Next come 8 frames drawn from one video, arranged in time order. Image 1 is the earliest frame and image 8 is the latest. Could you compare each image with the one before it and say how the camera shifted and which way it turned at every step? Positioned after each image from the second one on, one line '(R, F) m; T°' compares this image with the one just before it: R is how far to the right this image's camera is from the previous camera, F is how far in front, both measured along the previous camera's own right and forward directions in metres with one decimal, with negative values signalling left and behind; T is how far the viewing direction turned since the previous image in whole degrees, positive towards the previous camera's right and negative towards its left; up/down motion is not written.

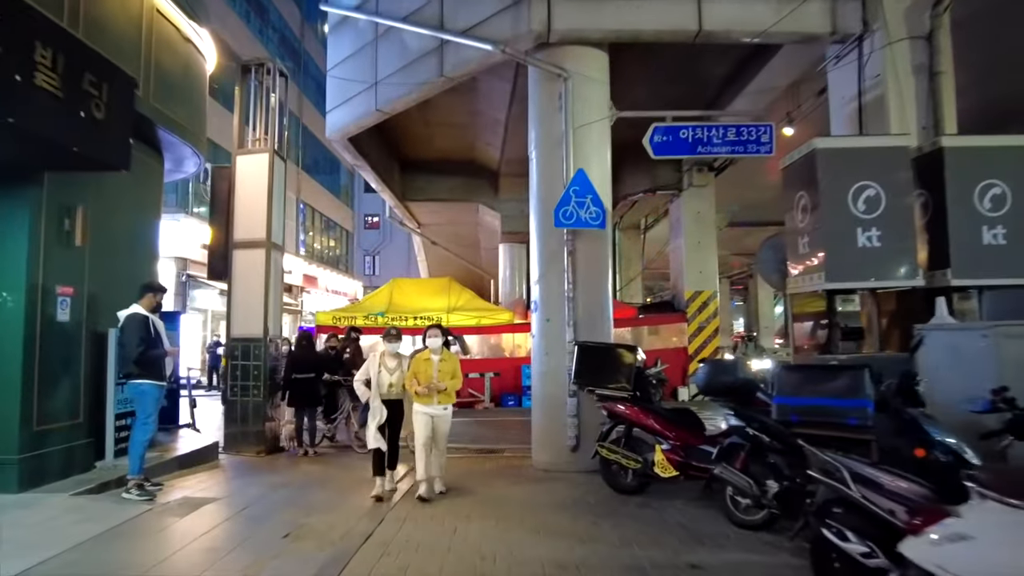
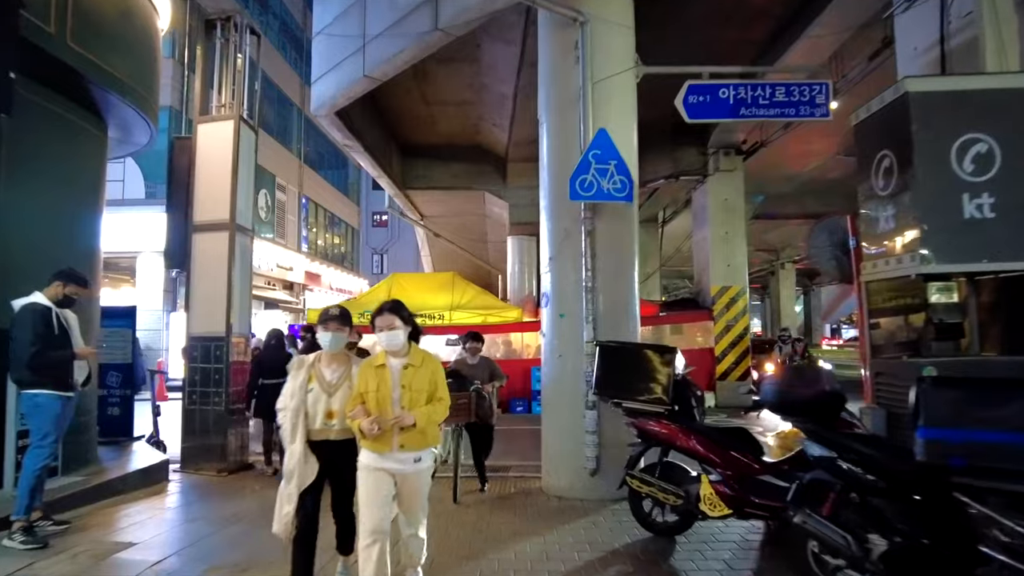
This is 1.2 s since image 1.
(+0.1, +1.5) m; -1°
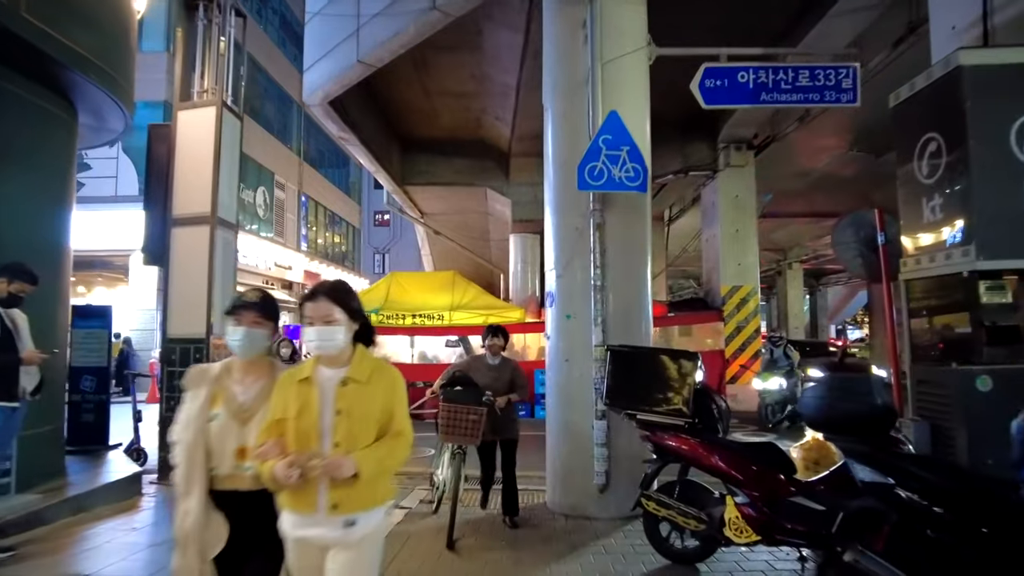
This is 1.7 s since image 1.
(0.0, +0.6) m; 0°
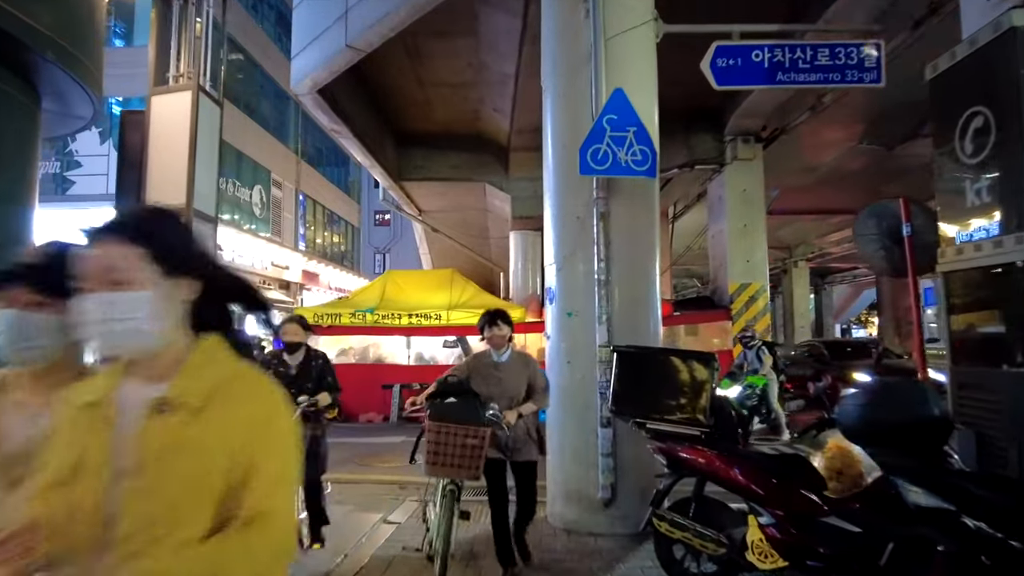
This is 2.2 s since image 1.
(+0.1, +0.5) m; 0°
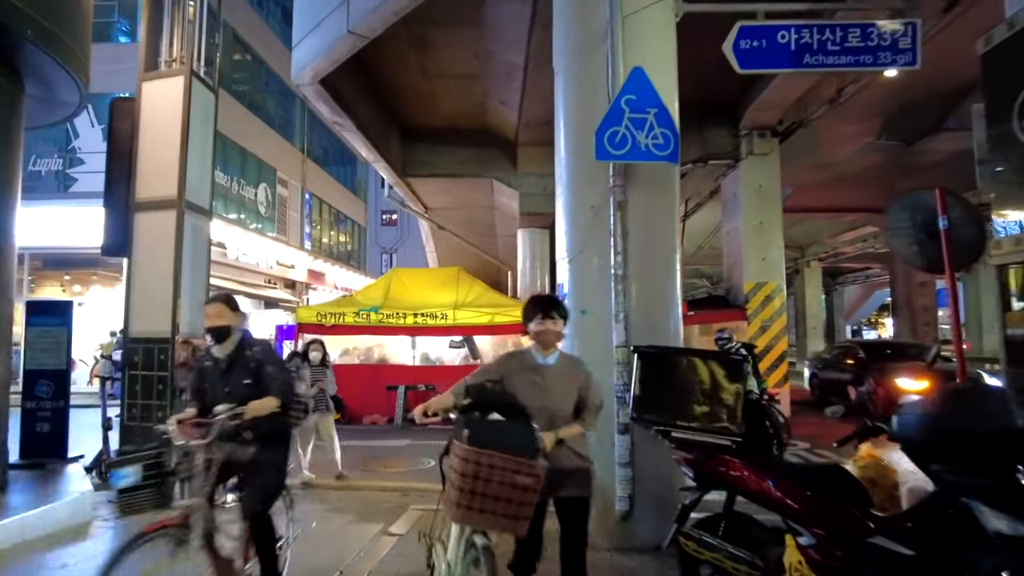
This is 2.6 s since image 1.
(0.0, +0.4) m; -1°
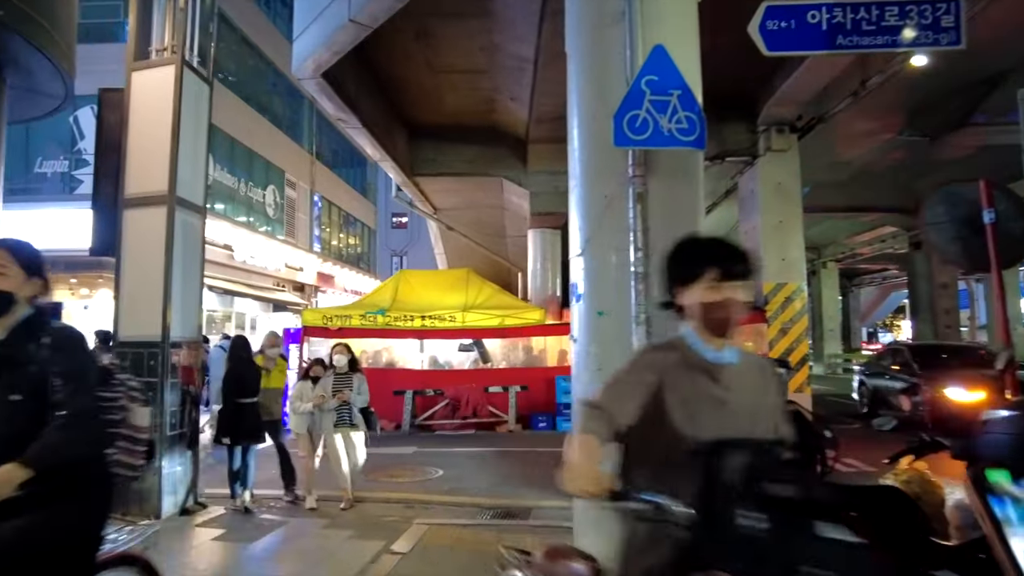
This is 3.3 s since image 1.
(0.0, +0.4) m; -1°
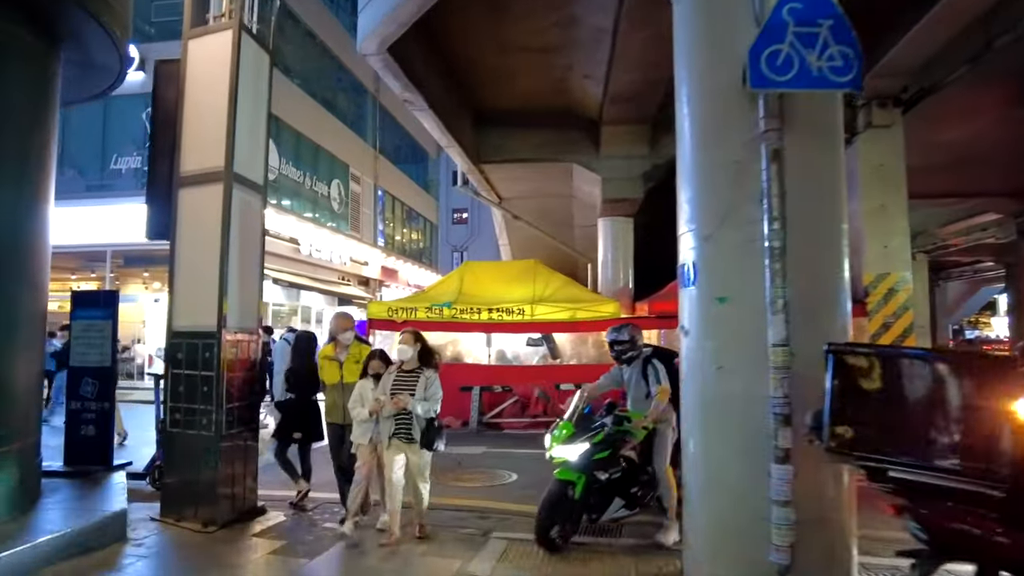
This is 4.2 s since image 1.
(-0.3, +0.8) m; -5°
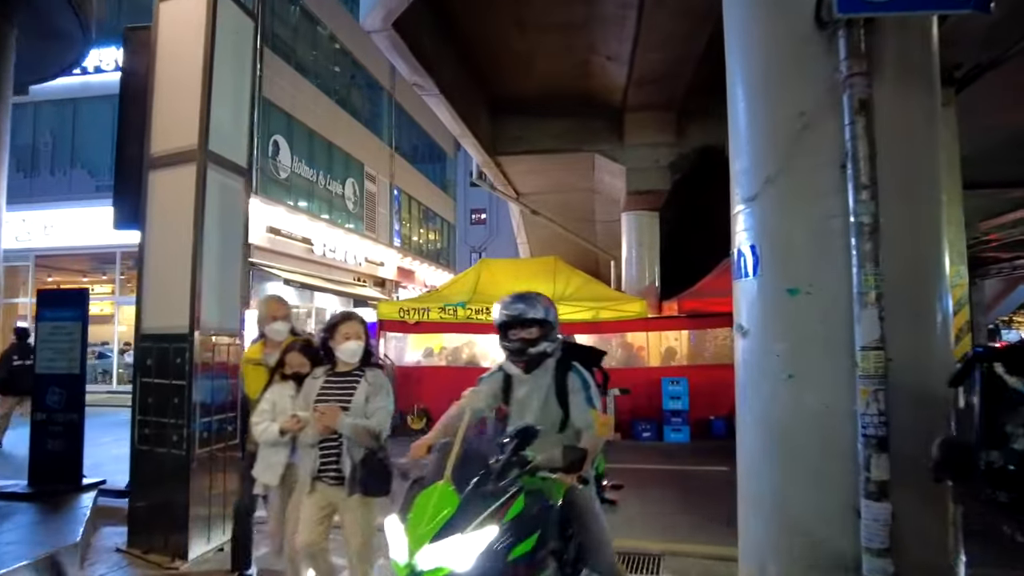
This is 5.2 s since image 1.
(0.0, +0.8) m; -2°
